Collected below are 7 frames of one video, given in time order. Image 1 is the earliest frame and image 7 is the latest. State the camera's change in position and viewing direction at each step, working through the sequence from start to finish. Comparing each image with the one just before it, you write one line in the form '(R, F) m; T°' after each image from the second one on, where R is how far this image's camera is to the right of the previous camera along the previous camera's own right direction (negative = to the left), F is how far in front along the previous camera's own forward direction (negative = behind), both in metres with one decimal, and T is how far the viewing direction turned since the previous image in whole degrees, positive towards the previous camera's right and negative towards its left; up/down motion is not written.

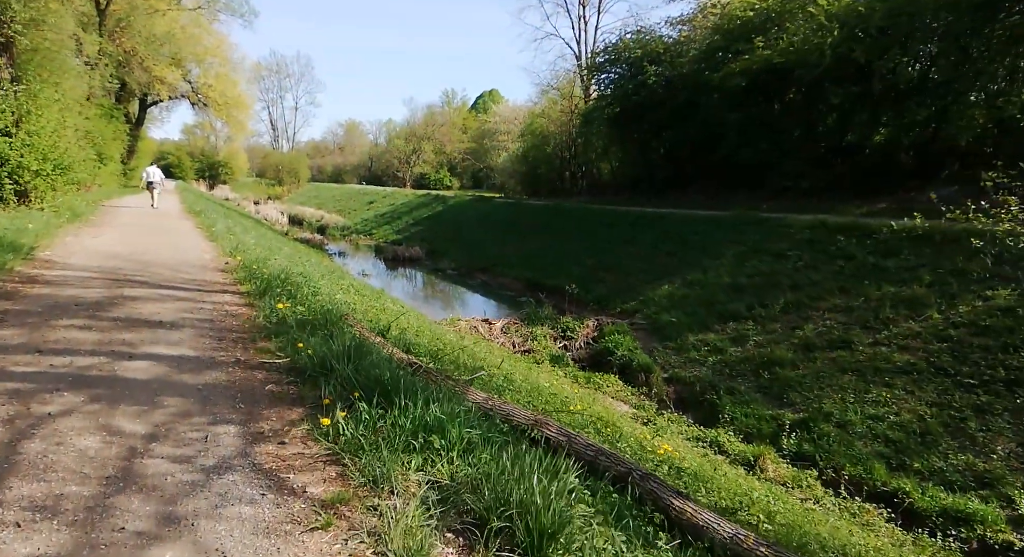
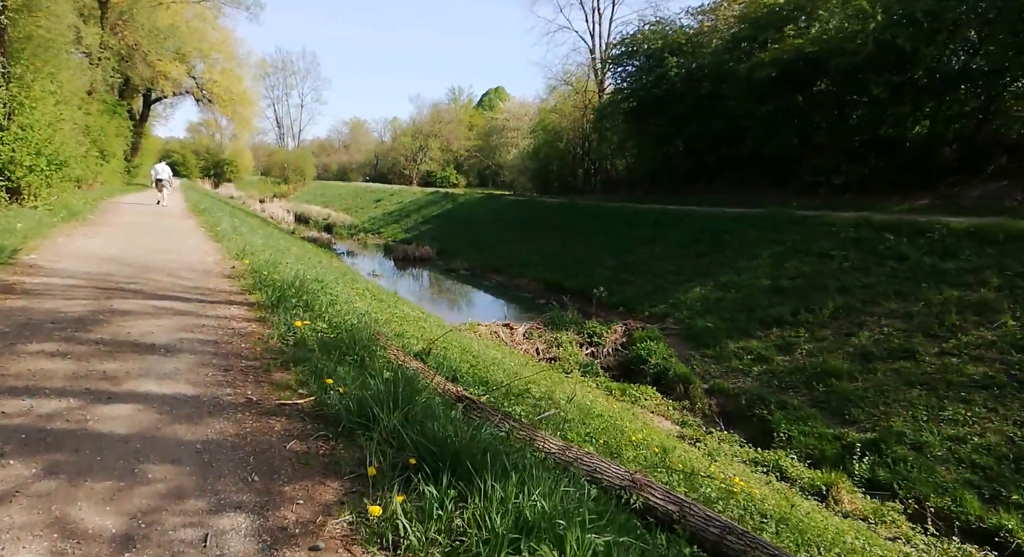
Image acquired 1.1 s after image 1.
(-0.4, +1.0) m; 0°
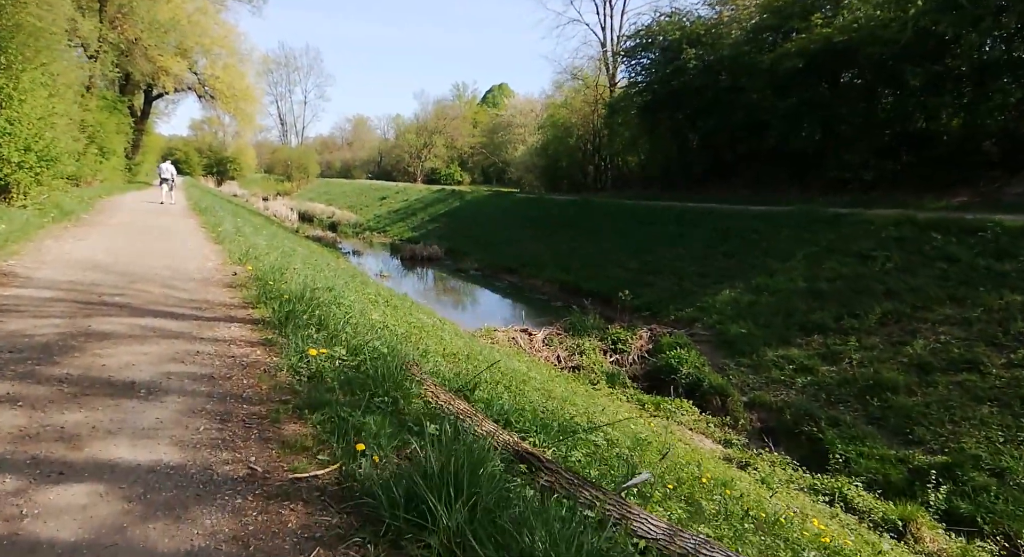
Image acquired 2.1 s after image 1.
(-0.3, +0.9) m; 0°
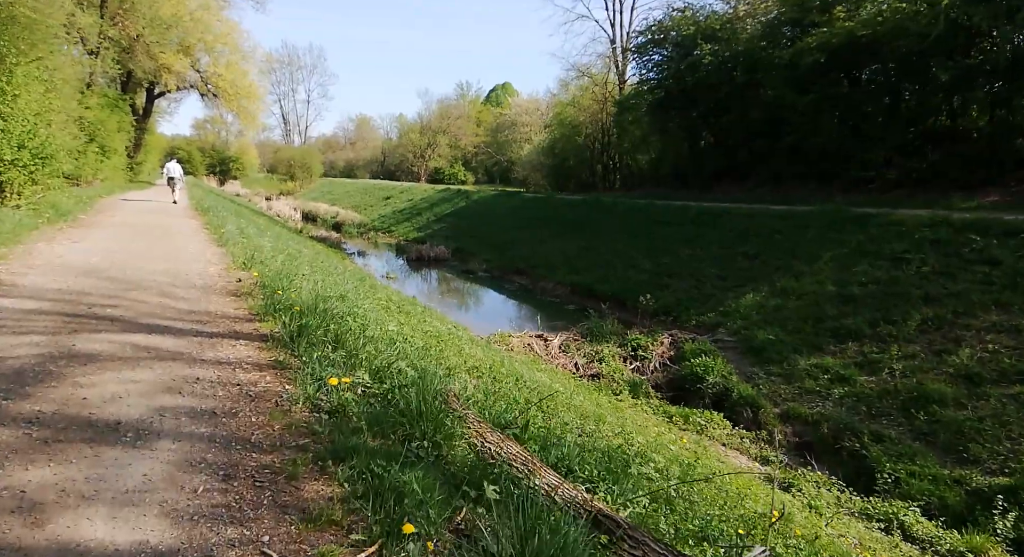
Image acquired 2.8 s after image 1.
(-0.3, +0.6) m; 0°
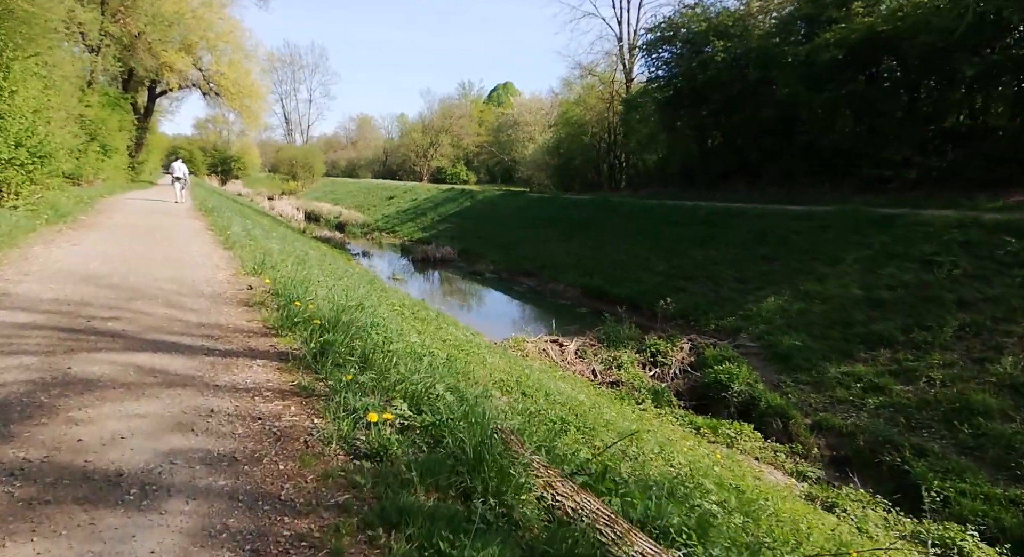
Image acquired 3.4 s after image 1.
(-0.3, +0.5) m; 0°
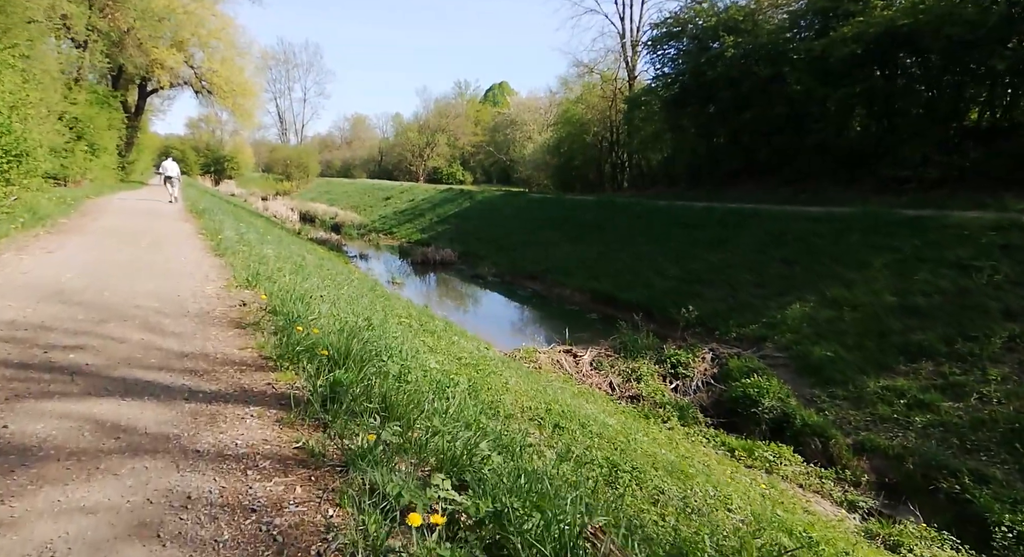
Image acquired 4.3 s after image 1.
(-0.3, +0.8) m; 0°
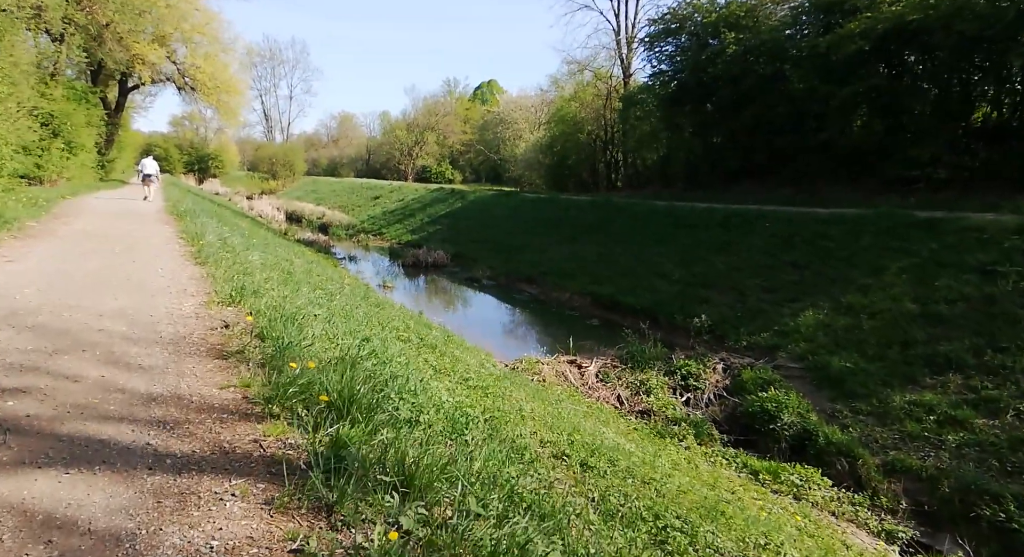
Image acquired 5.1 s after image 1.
(-0.2, +0.7) m; +1°
